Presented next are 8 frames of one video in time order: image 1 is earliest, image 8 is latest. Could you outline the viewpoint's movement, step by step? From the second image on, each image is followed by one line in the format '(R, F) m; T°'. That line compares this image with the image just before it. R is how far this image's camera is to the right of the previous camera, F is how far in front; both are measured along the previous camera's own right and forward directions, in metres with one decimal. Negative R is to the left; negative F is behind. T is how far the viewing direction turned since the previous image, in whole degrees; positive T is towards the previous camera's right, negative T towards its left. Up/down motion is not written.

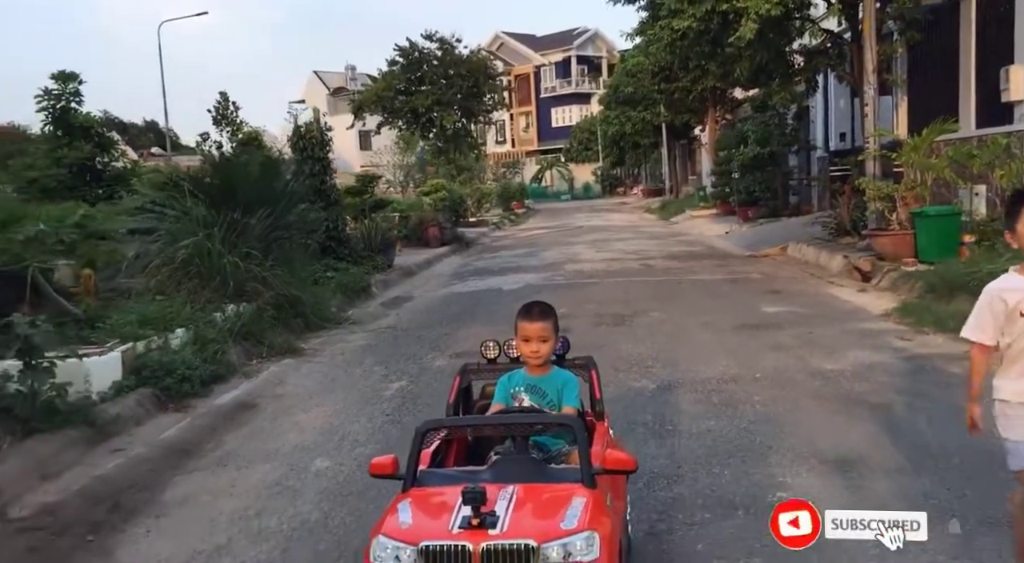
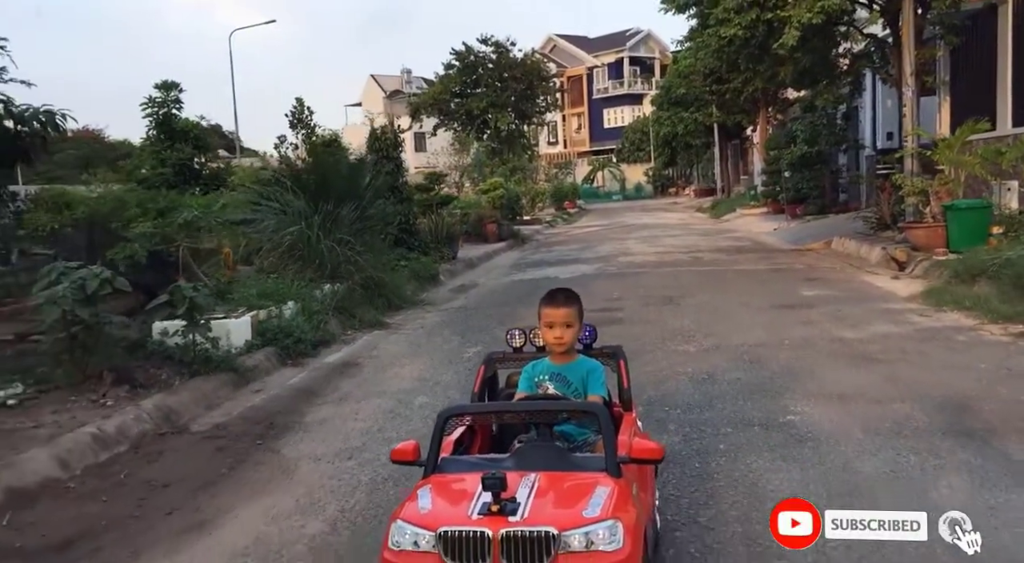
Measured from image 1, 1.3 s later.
(-0.1, -1.3) m; -4°
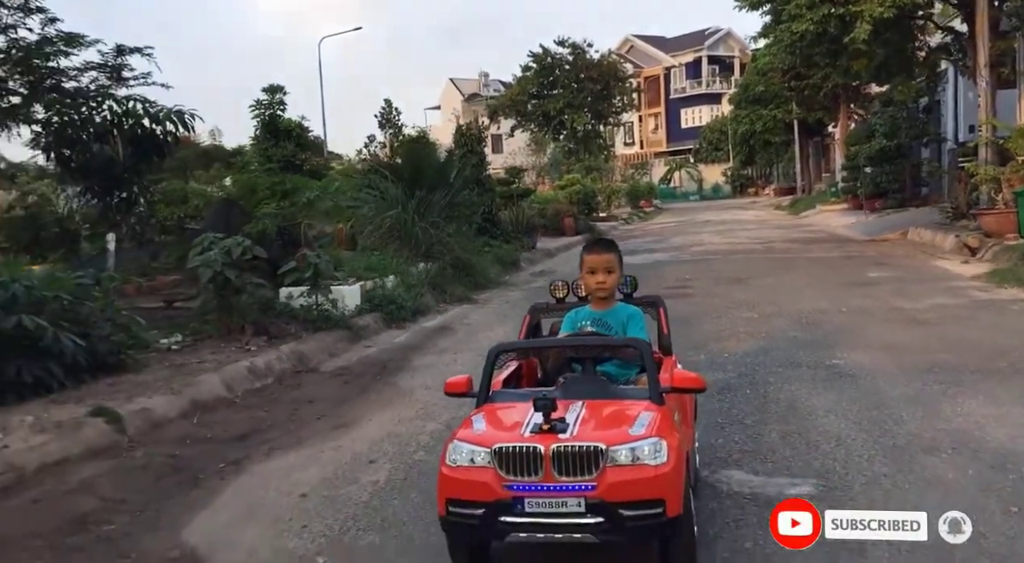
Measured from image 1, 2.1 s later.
(0.0, -1.0) m; -5°
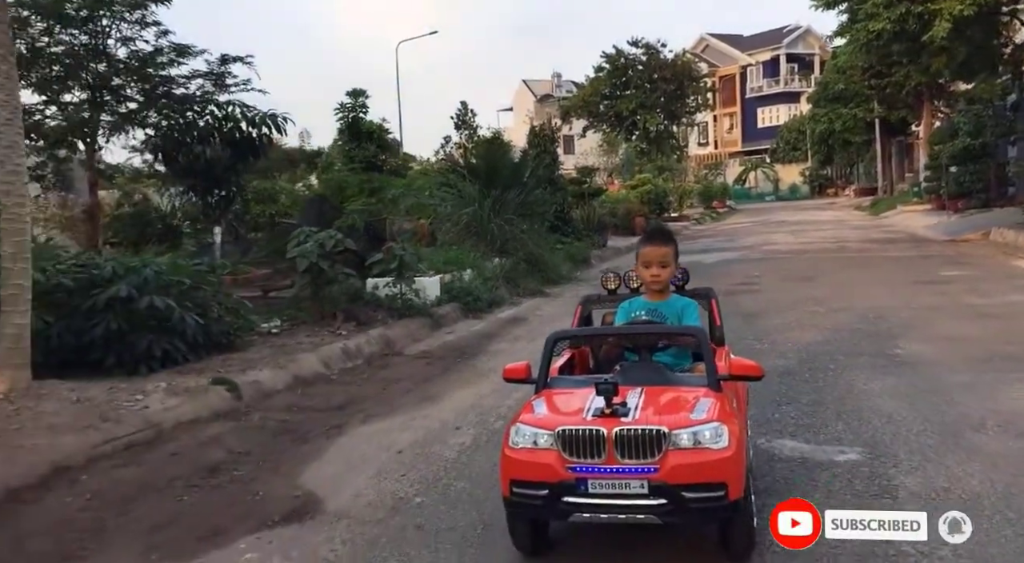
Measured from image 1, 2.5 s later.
(0.0, -0.5) m; -5°
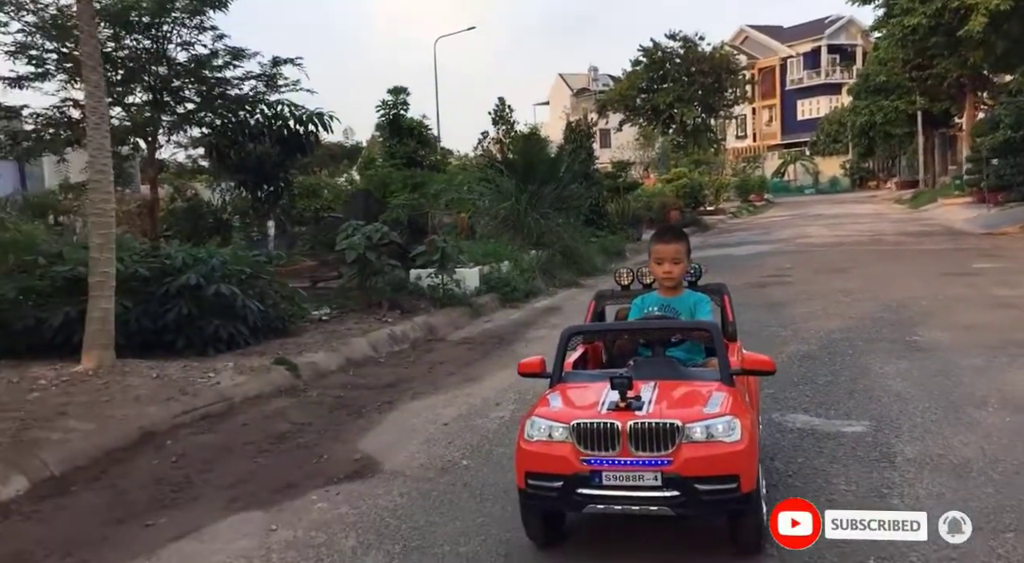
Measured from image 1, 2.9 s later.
(0.0, -0.4) m; -3°
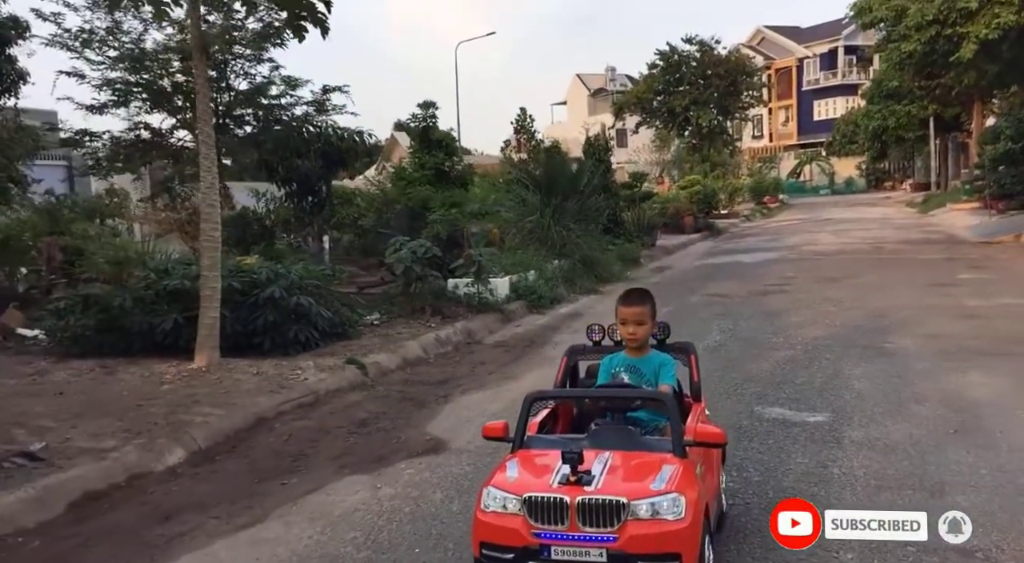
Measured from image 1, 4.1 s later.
(-0.2, -1.2) m; -1°
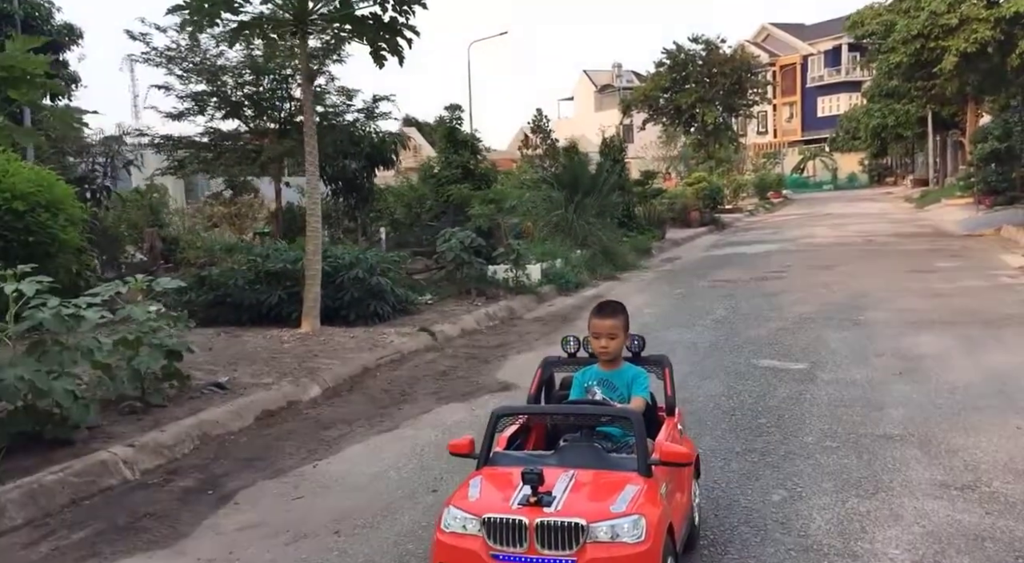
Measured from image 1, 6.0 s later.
(-0.4, -1.7) m; 0°
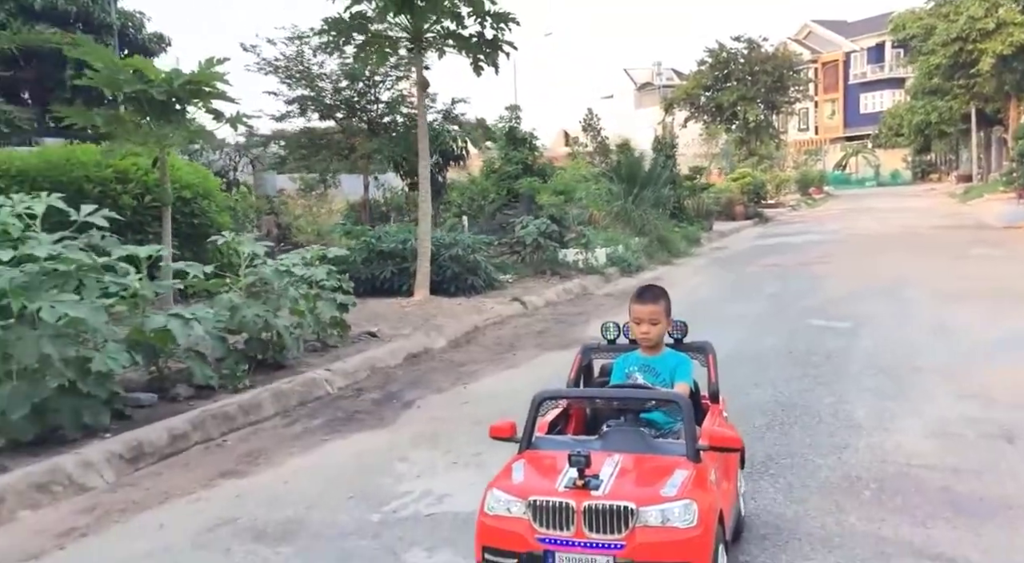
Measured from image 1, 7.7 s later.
(-0.6, -1.5) m; -3°
